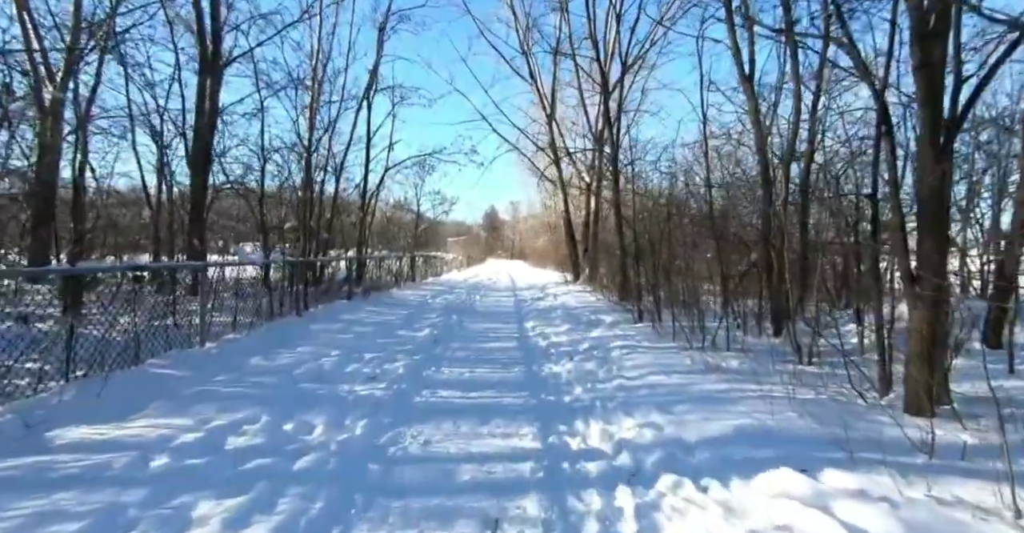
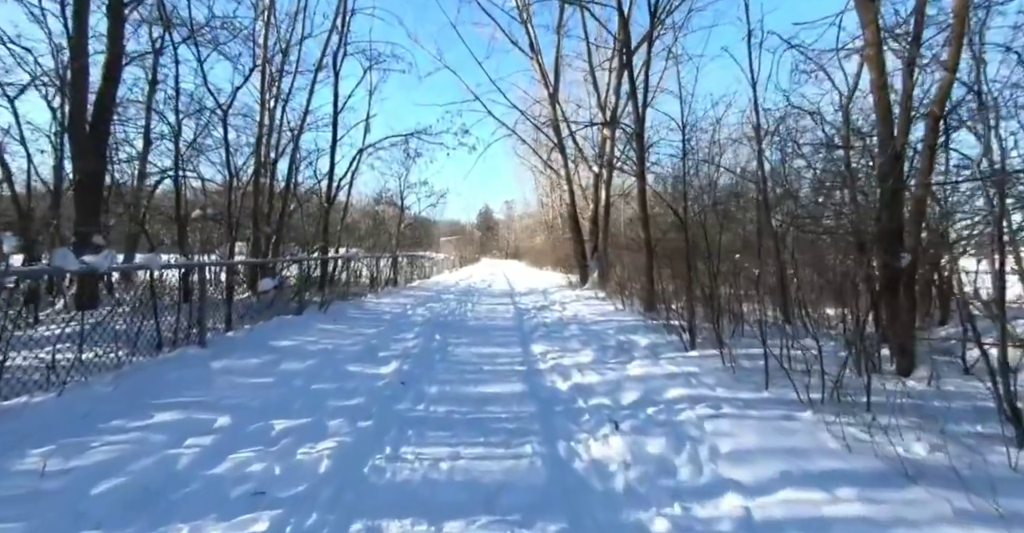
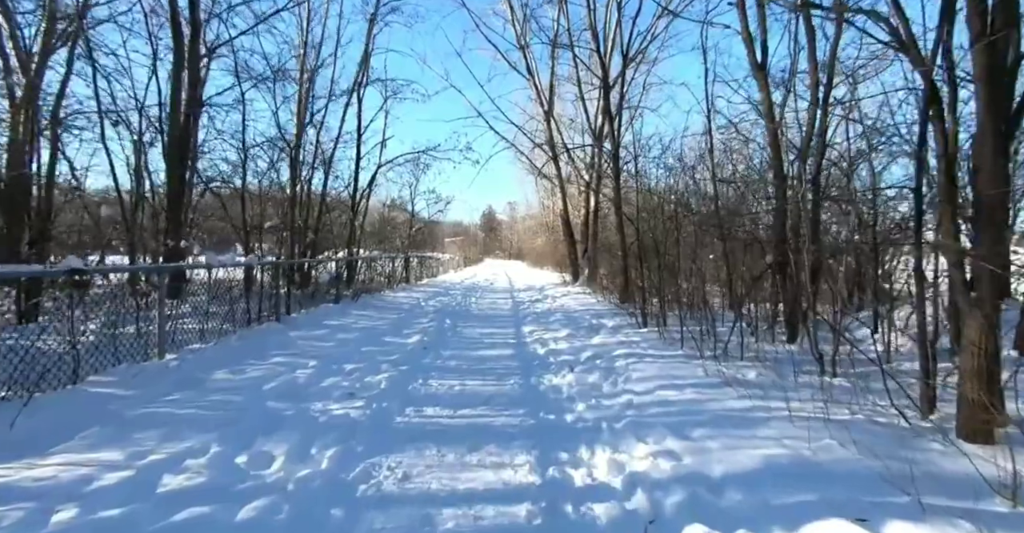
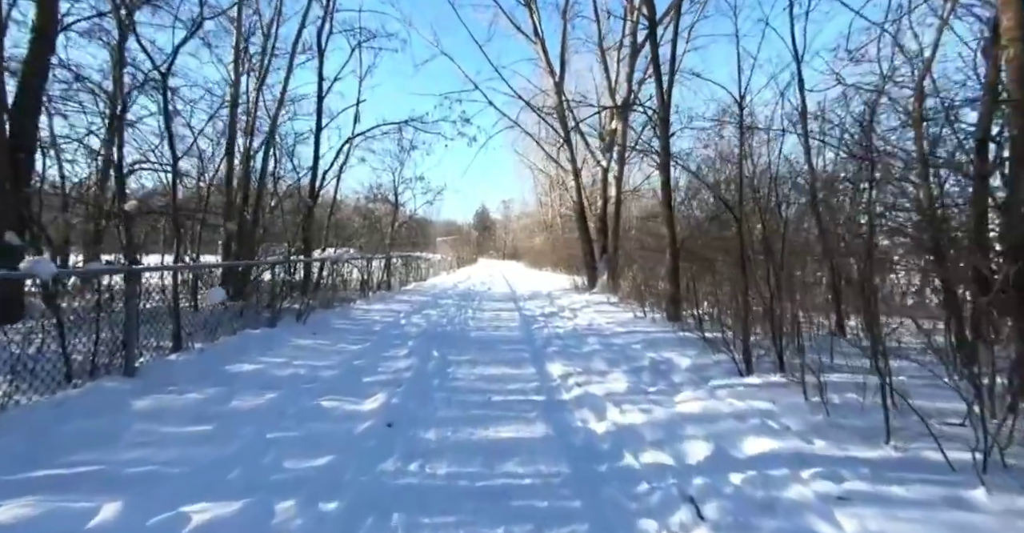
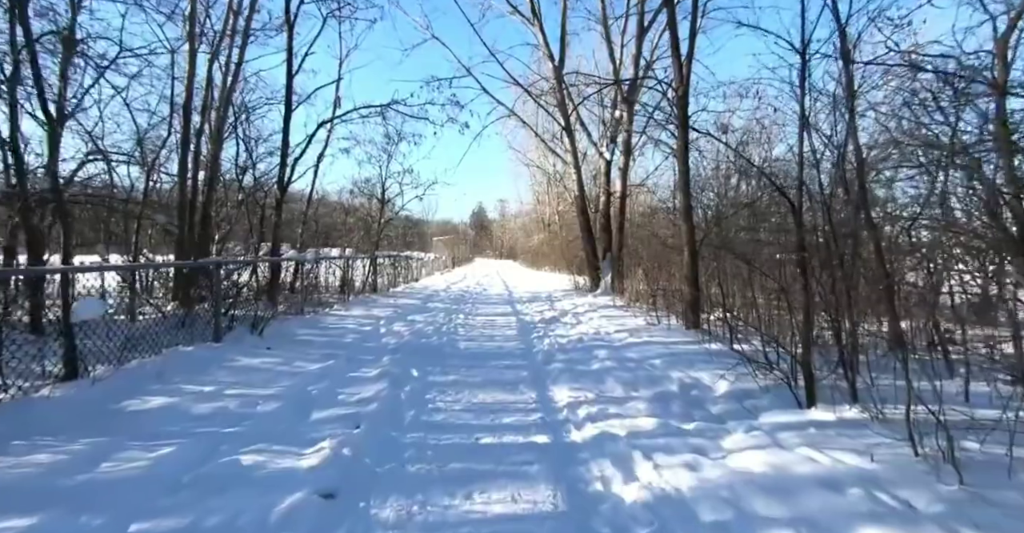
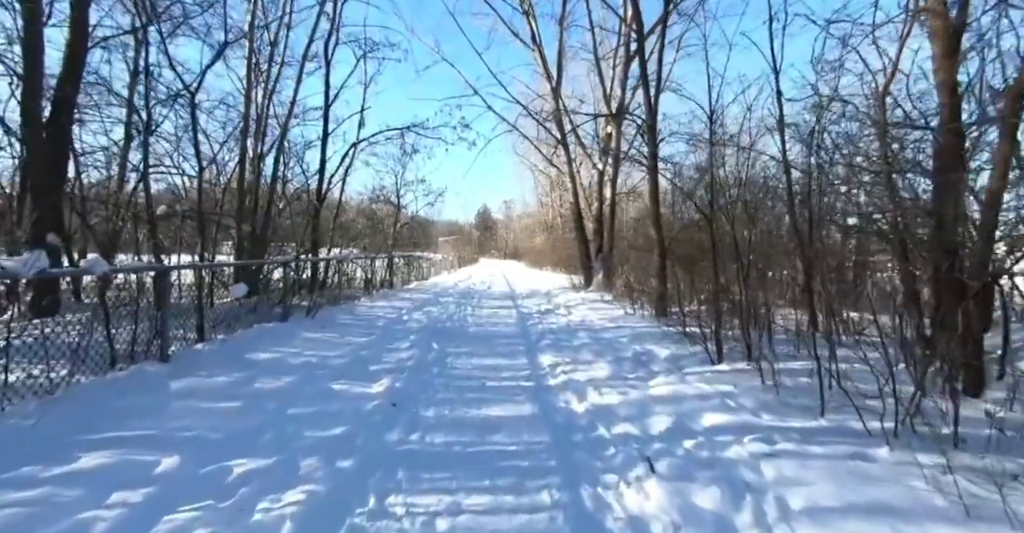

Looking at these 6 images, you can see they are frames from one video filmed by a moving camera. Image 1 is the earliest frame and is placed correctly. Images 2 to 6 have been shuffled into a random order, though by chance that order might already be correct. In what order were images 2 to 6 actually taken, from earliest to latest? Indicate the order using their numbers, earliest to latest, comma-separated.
3, 2, 6, 4, 5
